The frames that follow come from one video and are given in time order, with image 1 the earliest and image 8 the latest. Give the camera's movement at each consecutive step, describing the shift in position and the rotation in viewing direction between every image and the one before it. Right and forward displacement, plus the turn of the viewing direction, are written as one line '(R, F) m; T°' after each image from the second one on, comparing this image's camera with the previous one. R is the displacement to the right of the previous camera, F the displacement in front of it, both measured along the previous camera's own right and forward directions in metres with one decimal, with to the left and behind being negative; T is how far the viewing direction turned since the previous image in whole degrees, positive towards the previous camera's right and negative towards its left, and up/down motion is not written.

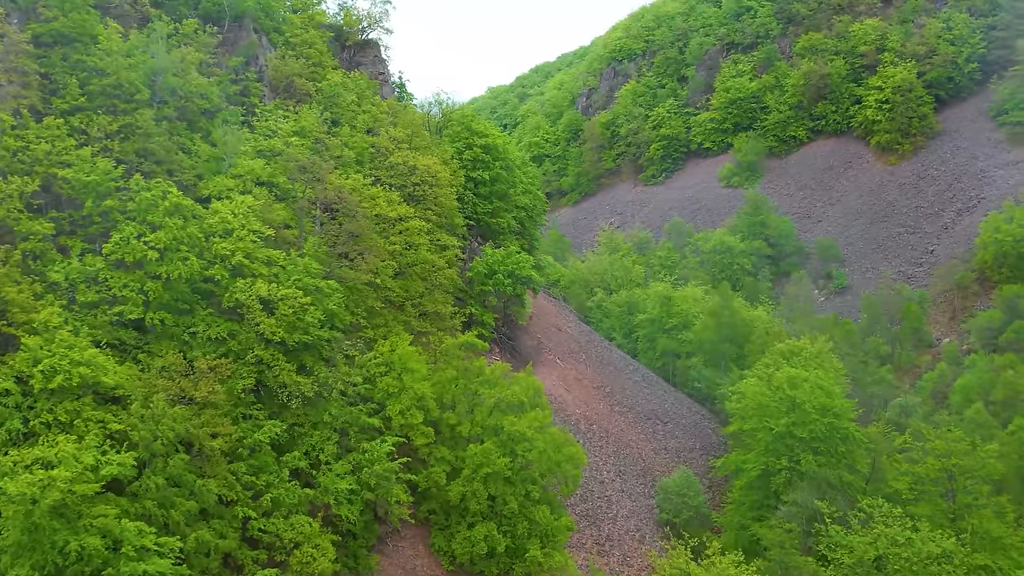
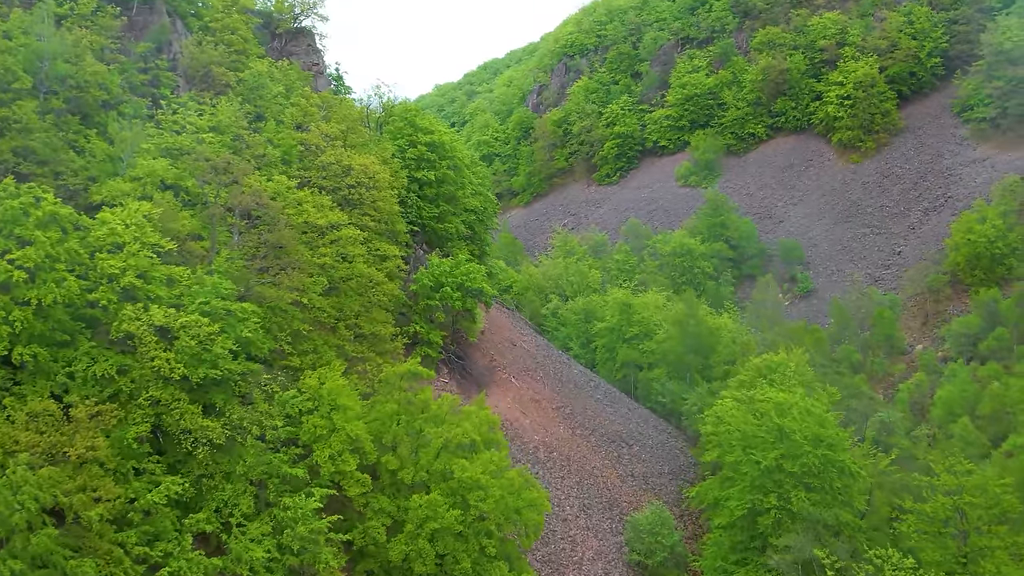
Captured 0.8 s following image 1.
(+0.1, +3.8) m; +4°
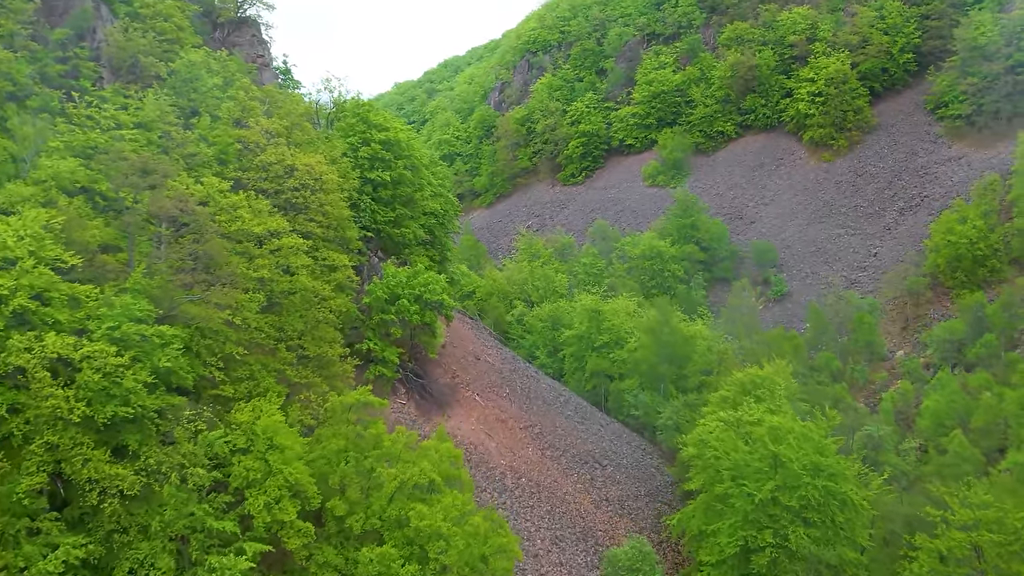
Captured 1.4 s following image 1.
(0.0, +2.8) m; +3°
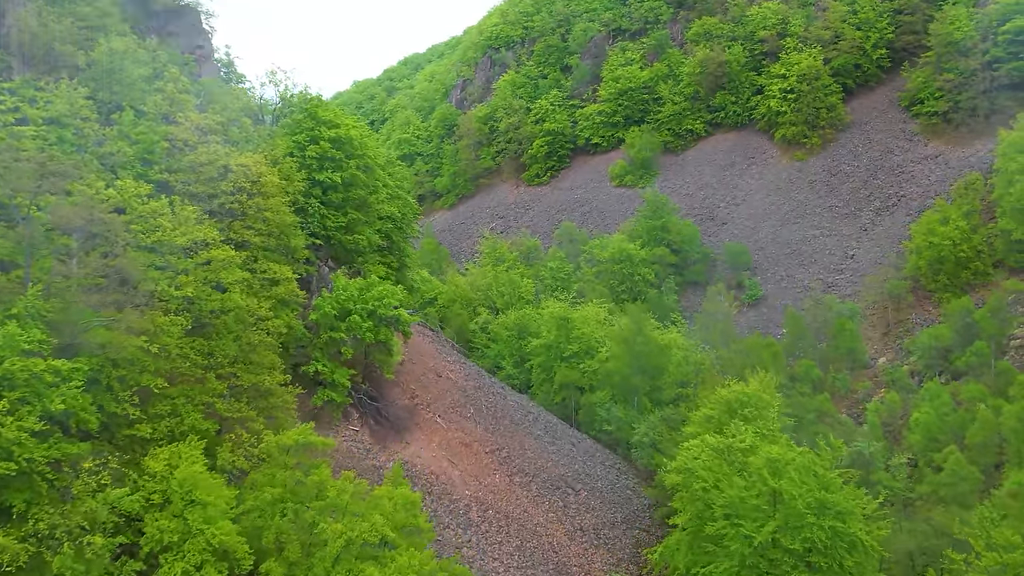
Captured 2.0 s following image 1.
(0.0, +2.8) m; +3°
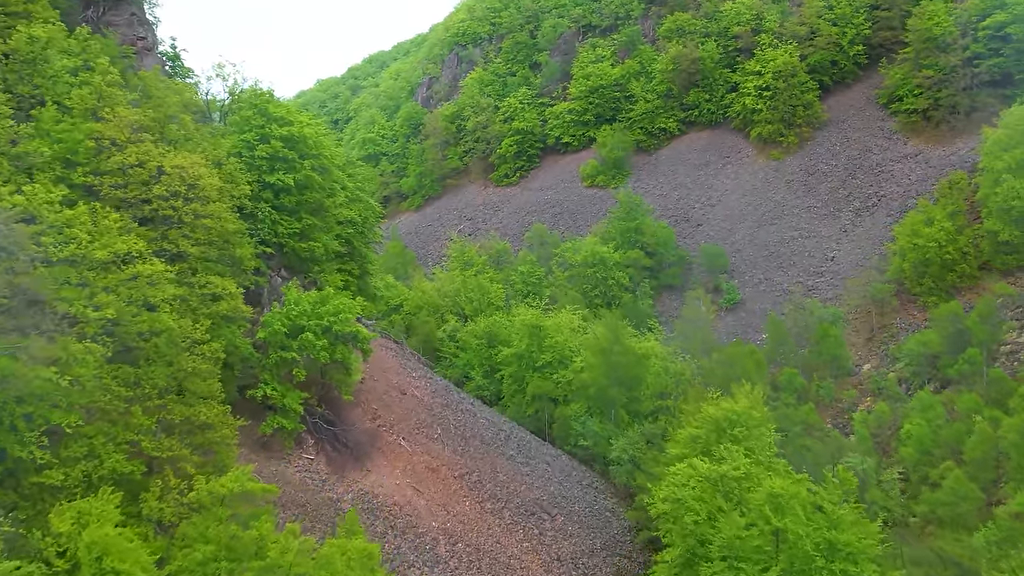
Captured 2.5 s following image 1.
(0.0, +2.3) m; +3°
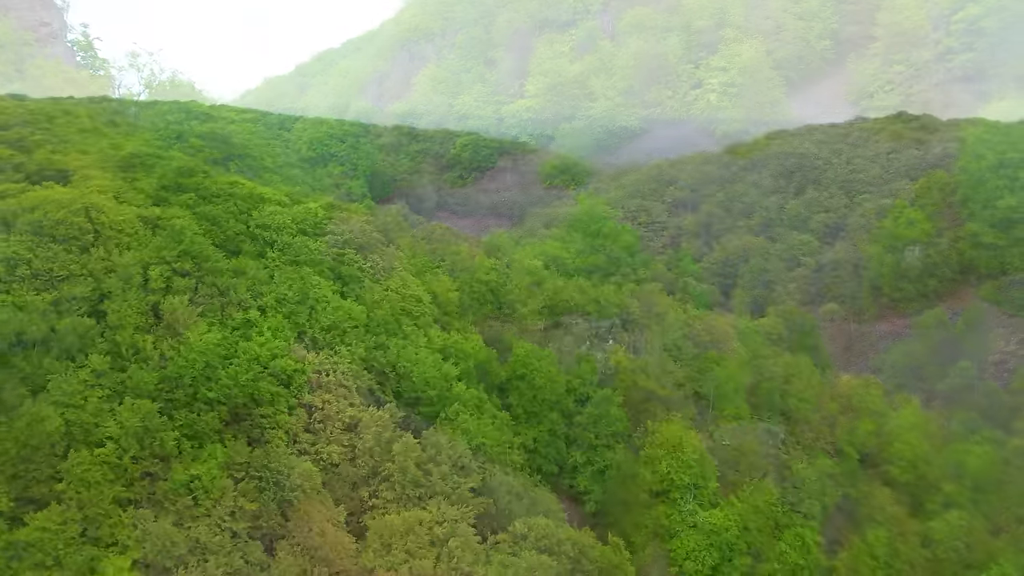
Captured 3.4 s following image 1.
(-0.2, +3.1) m; +4°
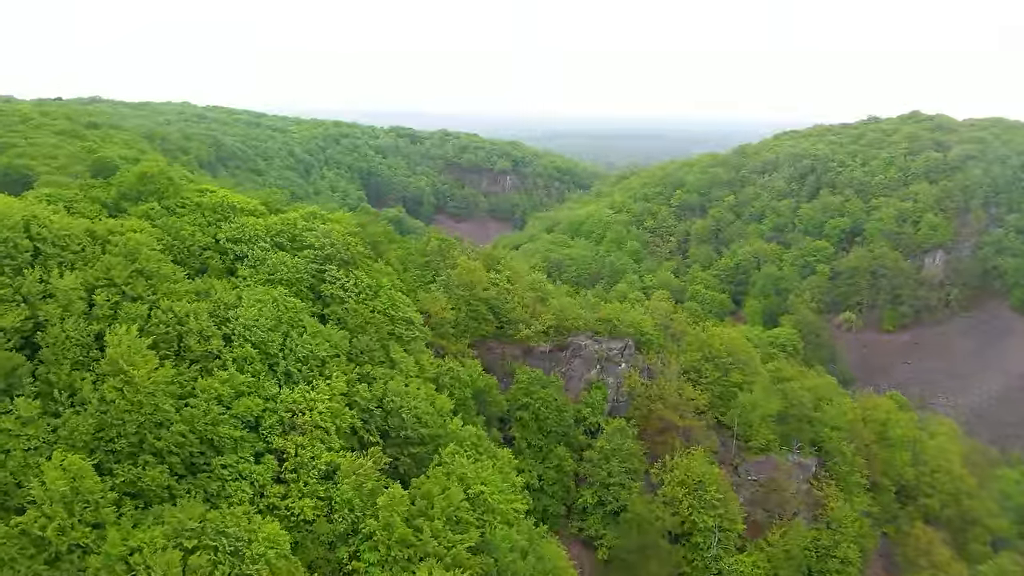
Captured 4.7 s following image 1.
(-0.1, +3.6) m; 0°
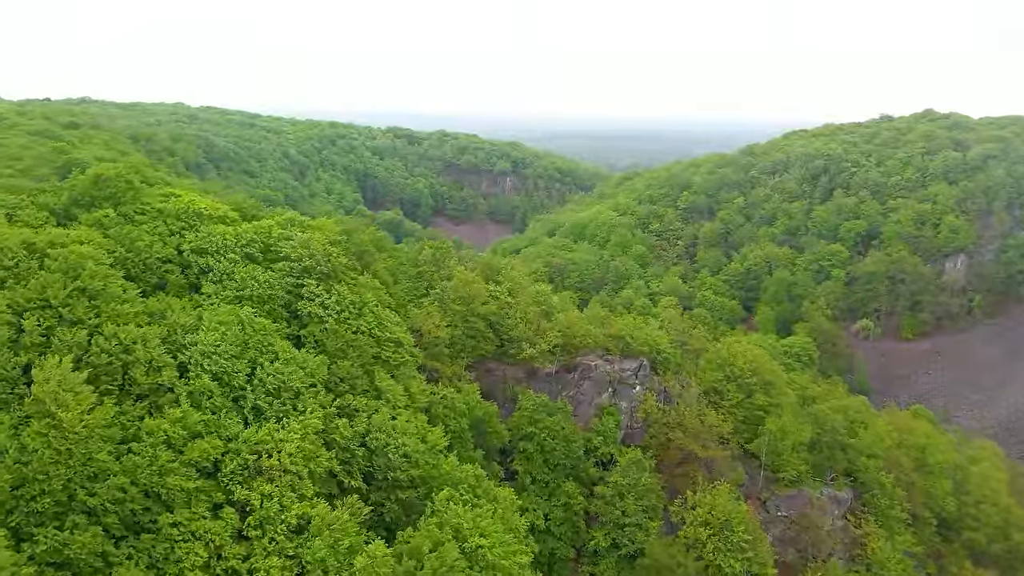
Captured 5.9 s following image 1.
(-0.1, +3.3) m; 0°
